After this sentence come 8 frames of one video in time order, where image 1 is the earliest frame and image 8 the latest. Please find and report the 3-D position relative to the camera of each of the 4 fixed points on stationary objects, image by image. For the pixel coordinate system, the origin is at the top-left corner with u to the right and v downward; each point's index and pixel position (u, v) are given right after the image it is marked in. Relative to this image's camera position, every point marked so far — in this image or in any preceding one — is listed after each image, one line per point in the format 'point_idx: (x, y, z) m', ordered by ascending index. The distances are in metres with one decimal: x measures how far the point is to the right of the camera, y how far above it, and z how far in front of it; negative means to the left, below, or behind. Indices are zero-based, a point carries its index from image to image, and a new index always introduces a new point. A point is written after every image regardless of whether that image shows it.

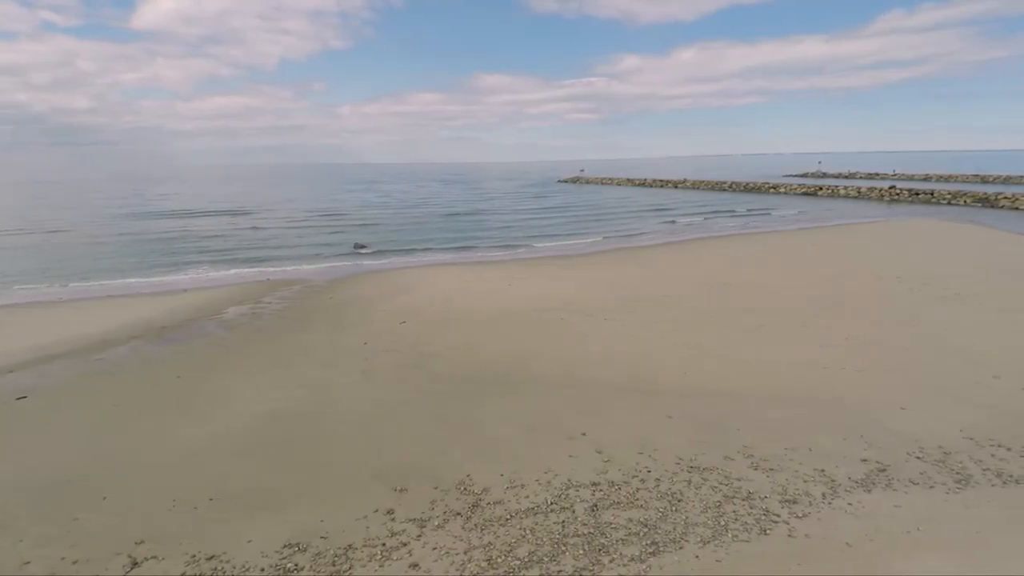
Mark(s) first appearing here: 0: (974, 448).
0: (+3.1, -1.1, +5.0) m
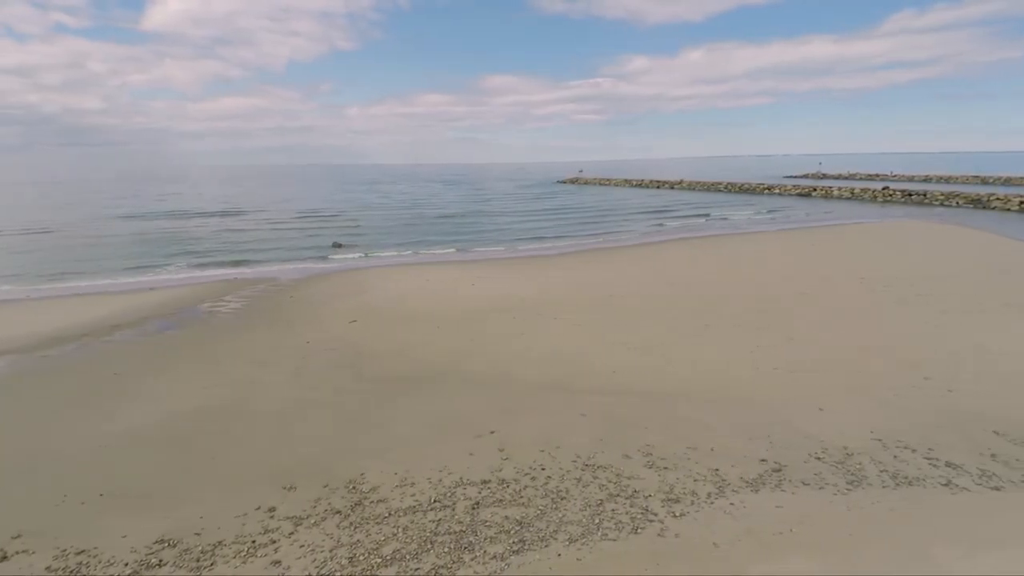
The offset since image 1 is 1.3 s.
0: (+2.4, -1.1, +5.0) m
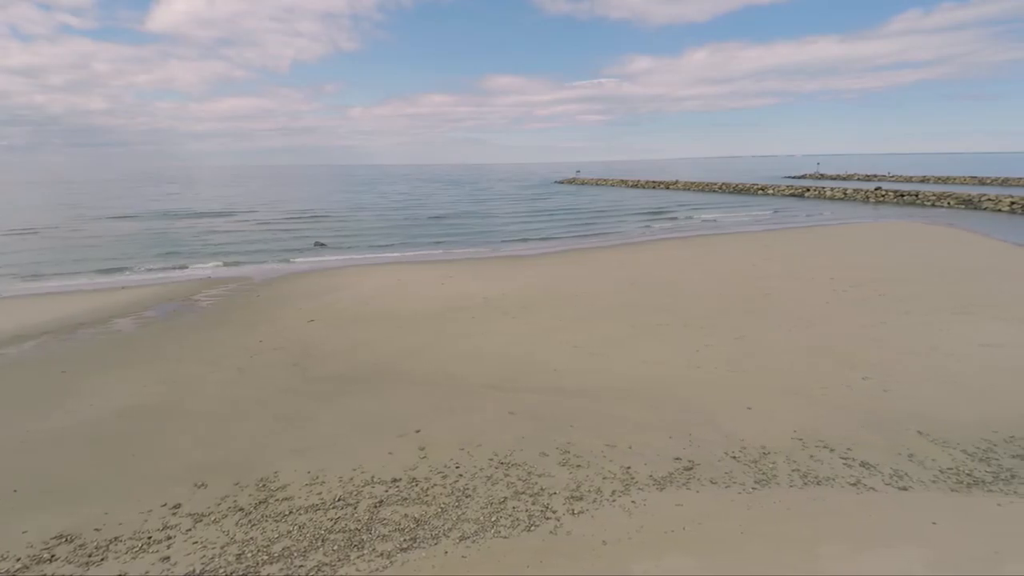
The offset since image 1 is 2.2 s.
0: (+1.9, -1.1, +5.0) m
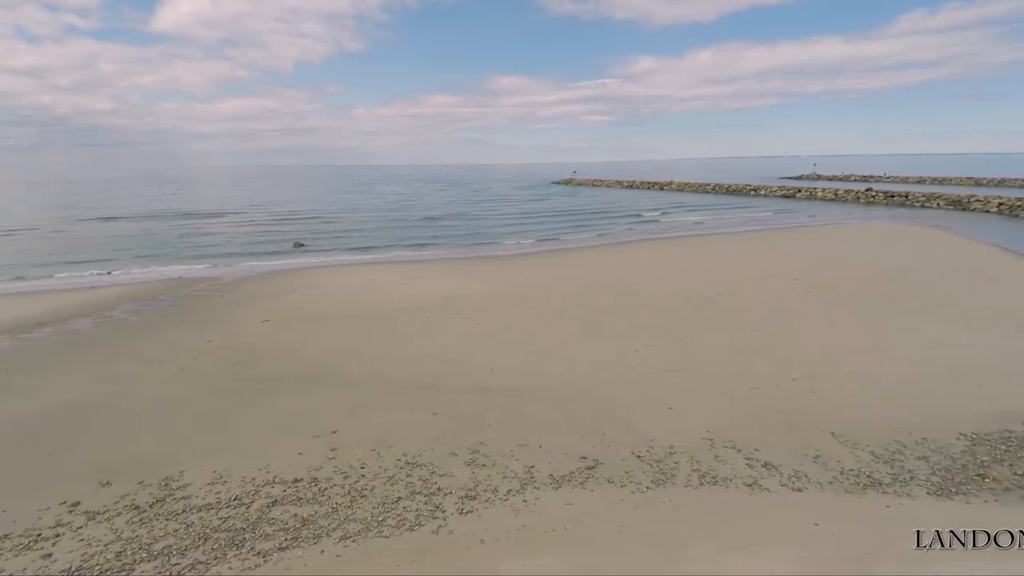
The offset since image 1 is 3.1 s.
0: (+1.3, -1.1, +5.0) m
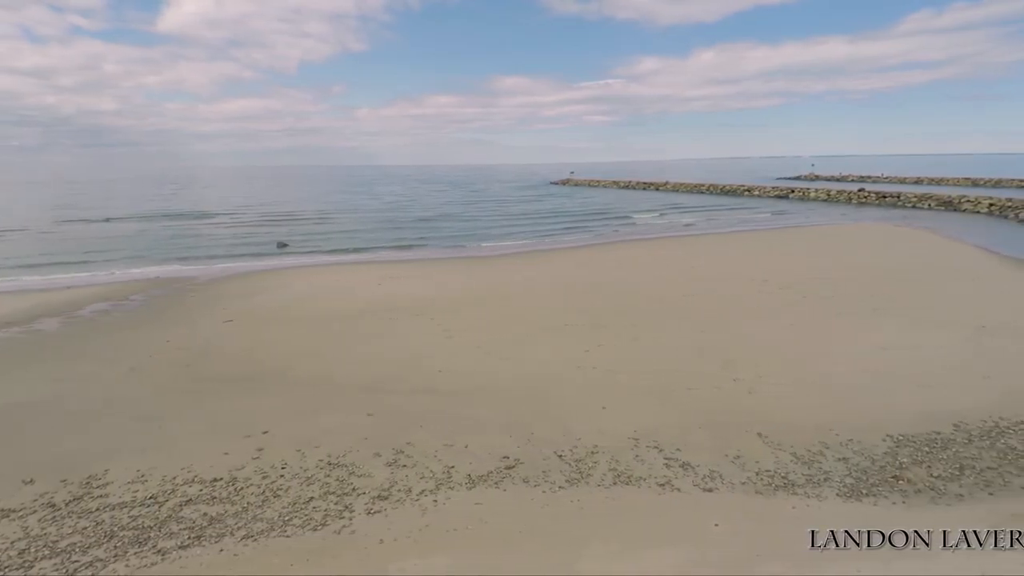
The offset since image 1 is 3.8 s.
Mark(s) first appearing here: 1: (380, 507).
0: (+0.8, -1.1, +5.0) m
1: (-0.7, -1.2, +4.2) m
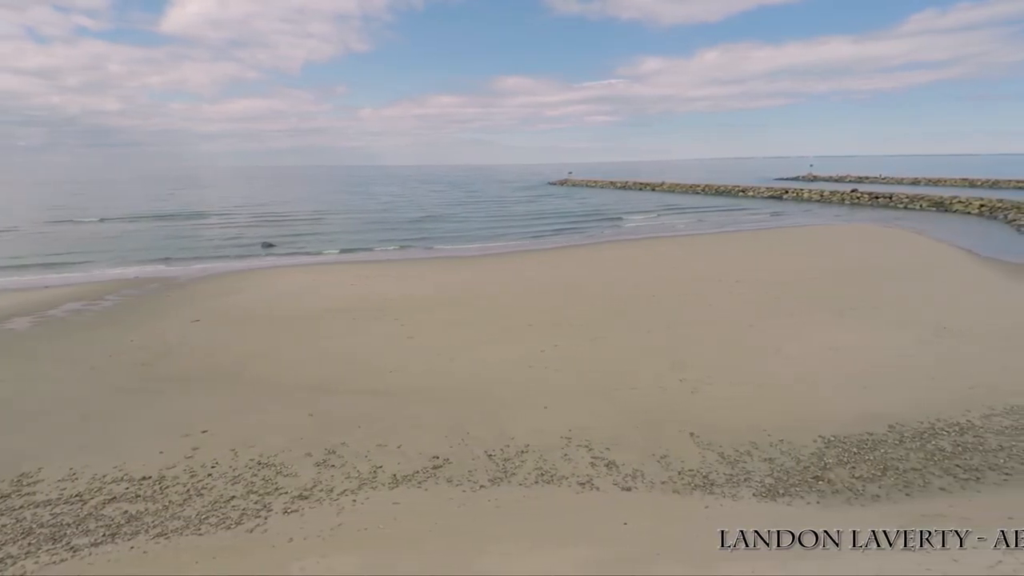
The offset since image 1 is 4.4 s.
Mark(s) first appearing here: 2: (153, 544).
0: (+0.3, -1.1, +5.0) m
1: (-1.2, -1.2, +4.3) m
2: (-1.8, -1.3, +3.8) m
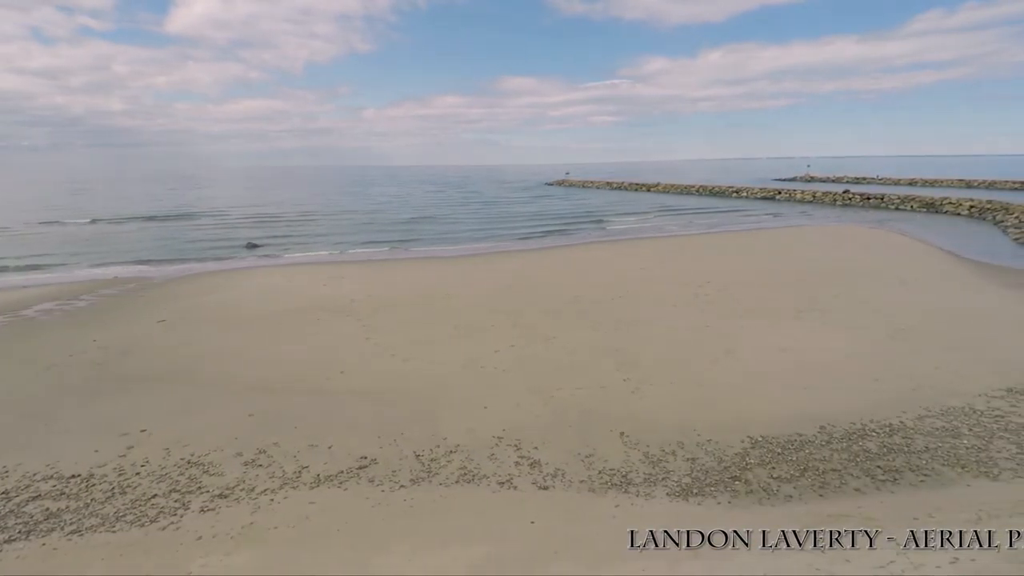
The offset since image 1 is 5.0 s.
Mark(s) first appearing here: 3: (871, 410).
0: (-0.2, -1.1, +5.1) m
1: (-1.7, -1.2, +4.3) m
2: (-2.3, -1.3, +3.9) m
3: (+2.8, -1.0, +5.9) m
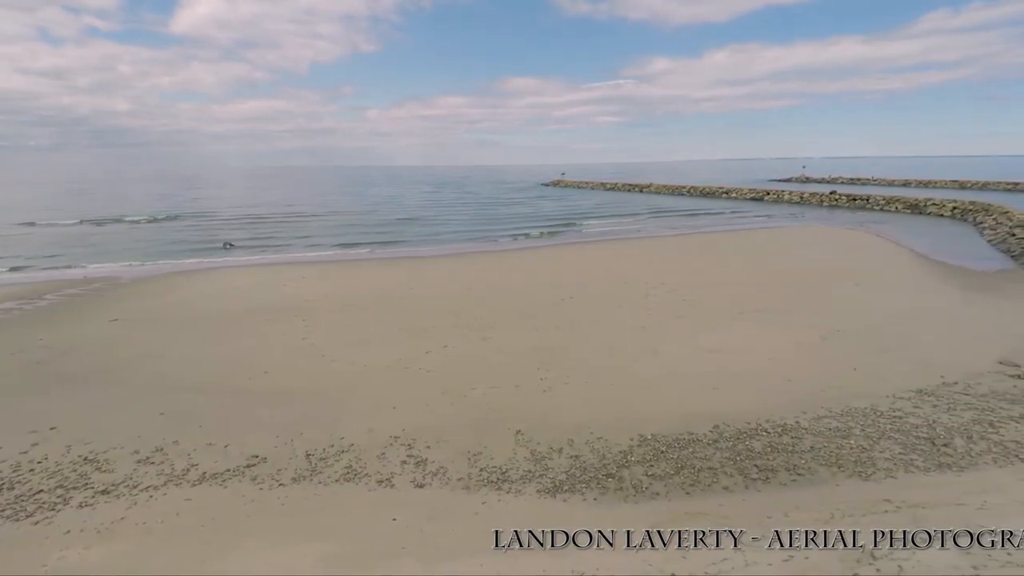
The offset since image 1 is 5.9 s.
0: (-0.9, -1.1, +5.2) m
1: (-2.5, -1.3, +4.5) m
2: (-3.1, -1.3, +4.1) m
3: (+2.1, -1.0, +6.0) m
